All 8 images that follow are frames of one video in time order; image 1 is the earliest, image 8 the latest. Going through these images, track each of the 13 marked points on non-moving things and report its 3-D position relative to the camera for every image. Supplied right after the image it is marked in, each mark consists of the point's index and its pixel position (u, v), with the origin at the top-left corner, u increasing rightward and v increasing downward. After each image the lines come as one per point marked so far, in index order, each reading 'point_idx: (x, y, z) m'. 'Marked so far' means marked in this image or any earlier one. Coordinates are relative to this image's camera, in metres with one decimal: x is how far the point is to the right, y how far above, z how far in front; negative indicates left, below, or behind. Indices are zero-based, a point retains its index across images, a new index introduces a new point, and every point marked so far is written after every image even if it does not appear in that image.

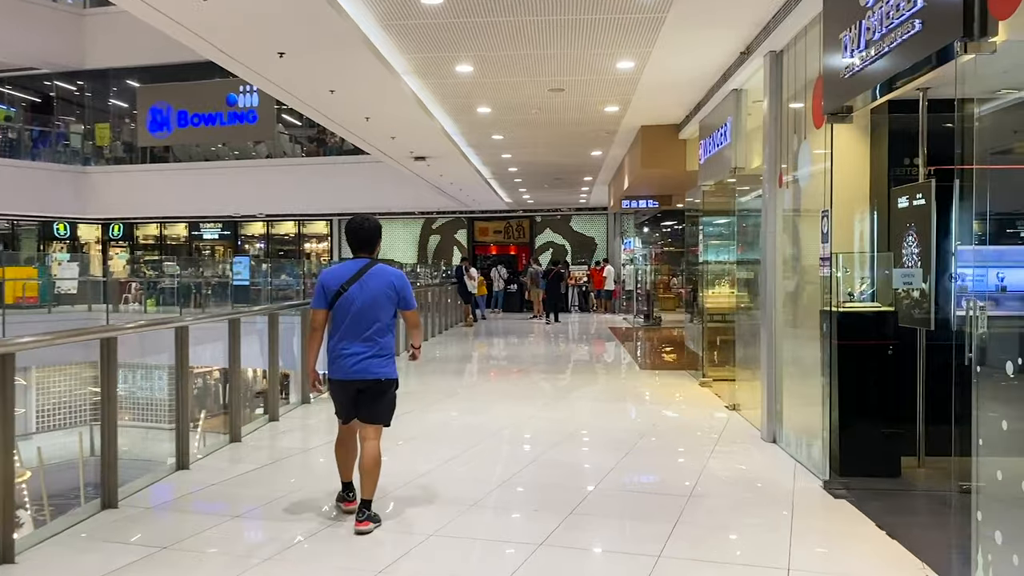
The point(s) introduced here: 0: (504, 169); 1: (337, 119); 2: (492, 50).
0: (-0.1, +1.7, +12.2) m
1: (-1.6, +1.6, +8.1) m
2: (-0.1, +1.6, +5.8) m
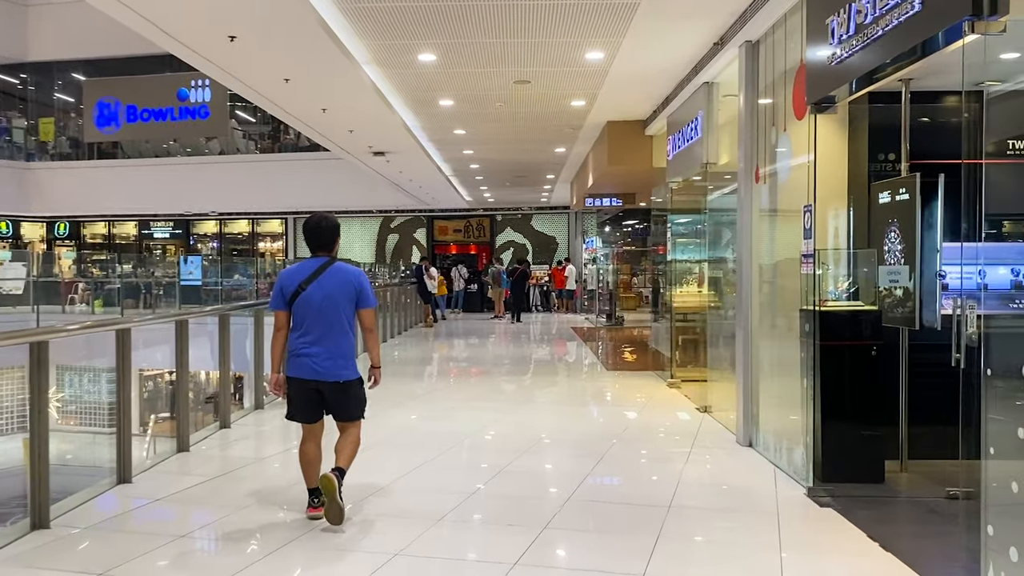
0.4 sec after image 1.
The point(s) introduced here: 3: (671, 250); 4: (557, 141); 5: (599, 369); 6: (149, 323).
0: (-0.6, +1.7, +11.9) m
1: (-2.0, +1.6, +7.8) m
2: (-0.3, +1.6, +5.5) m
3: (+1.5, +0.3, +7.9) m
4: (+0.5, +1.6, +9.6) m
5: (+1.1, -1.0, +11.1) m
6: (-1.9, -0.2, +4.5) m
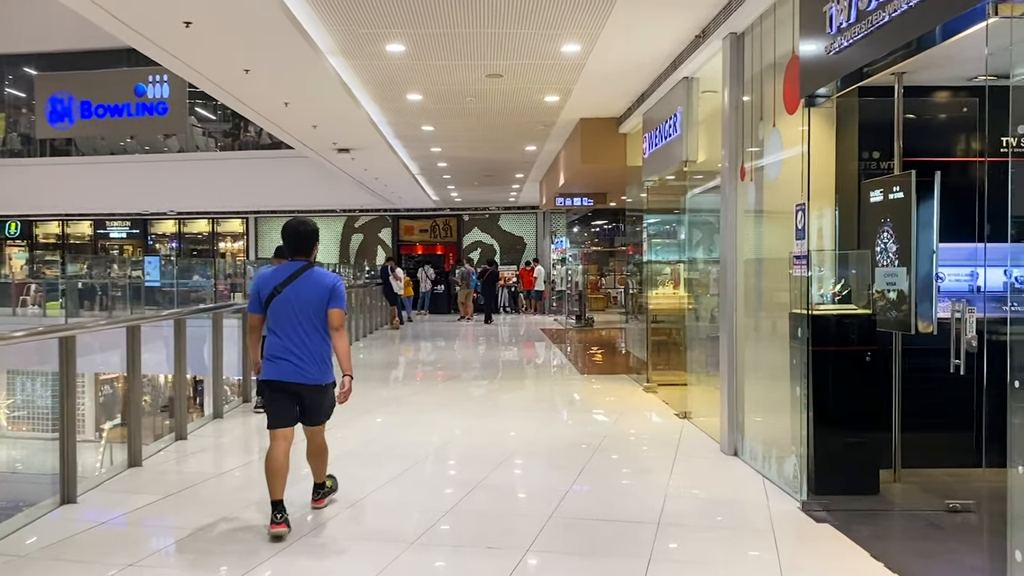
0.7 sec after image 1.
0: (-1.1, +1.7, +11.6) m
1: (-2.2, +1.6, +7.5) m
2: (-0.5, +1.6, +5.3) m
3: (+1.2, +0.3, +7.7) m
4: (+0.2, +1.6, +9.3) m
5: (+0.7, -1.1, +10.9) m
6: (-2.0, -0.2, +4.2) m
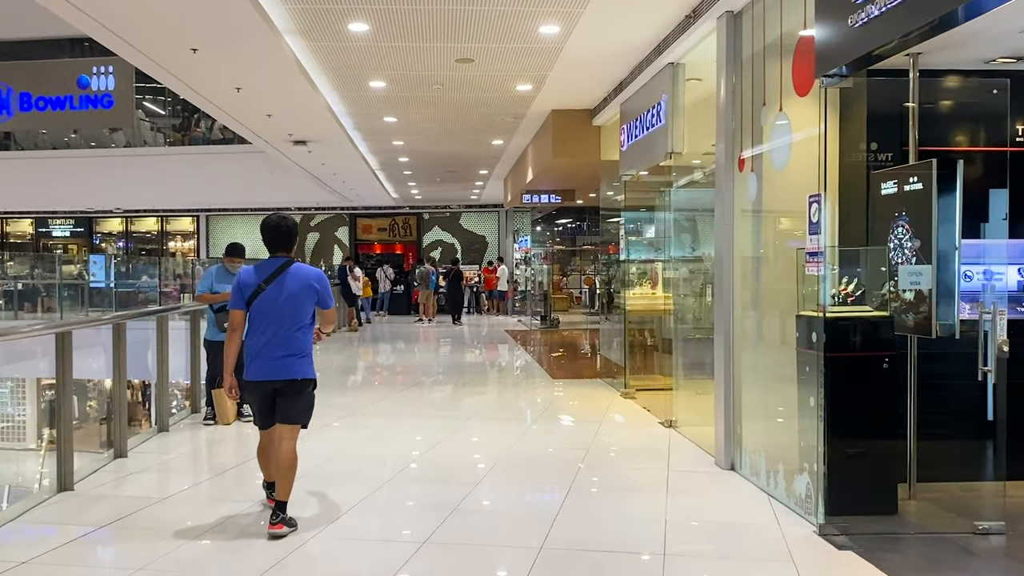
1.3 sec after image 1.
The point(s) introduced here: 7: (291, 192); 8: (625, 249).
0: (-1.5, +1.6, +11.1) m
1: (-2.5, +1.6, +6.9) m
2: (-0.6, +1.6, +4.8) m
3: (+1.0, +0.3, +7.3) m
4: (-0.2, +1.6, +8.9) m
5: (+0.3, -1.1, +10.5) m
6: (-2.1, -0.2, +3.6) m
7: (-4.9, +2.1, +19.2) m
8: (+0.9, +0.3, +7.3) m
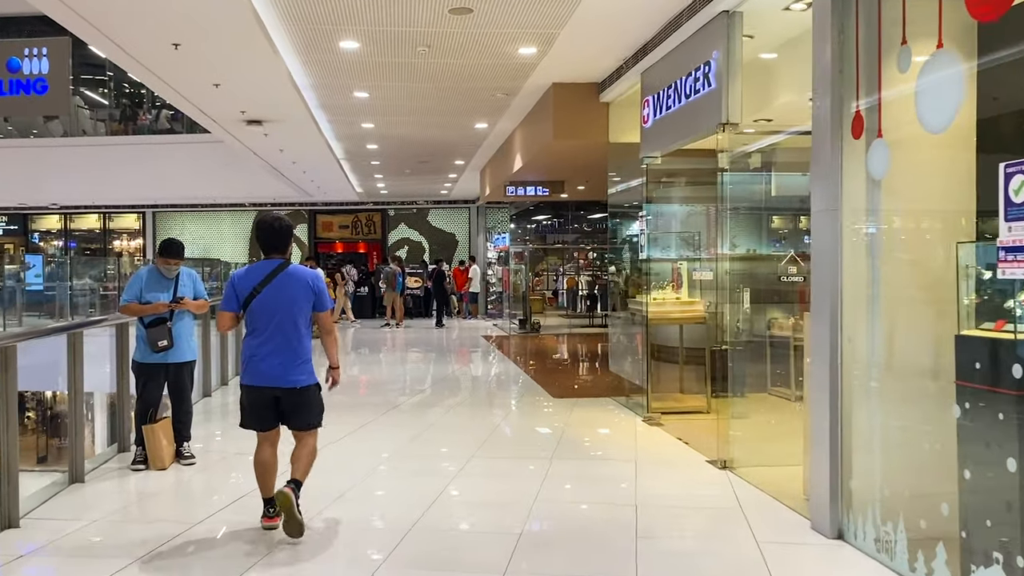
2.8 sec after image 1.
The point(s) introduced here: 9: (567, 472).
0: (-1.7, +1.6, +9.9) m
1: (-2.5, +1.5, +5.7) m
2: (-0.6, +1.5, +3.7) m
3: (+0.9, +0.3, +6.2) m
4: (-0.3, +1.6, +7.8) m
5: (+0.2, -1.1, +9.4) m
6: (-1.9, -0.2, +2.4) m
7: (-5.5, +2.1, +17.8) m
8: (+0.9, +0.3, +6.2) m
9: (+0.3, -1.0, +4.3) m
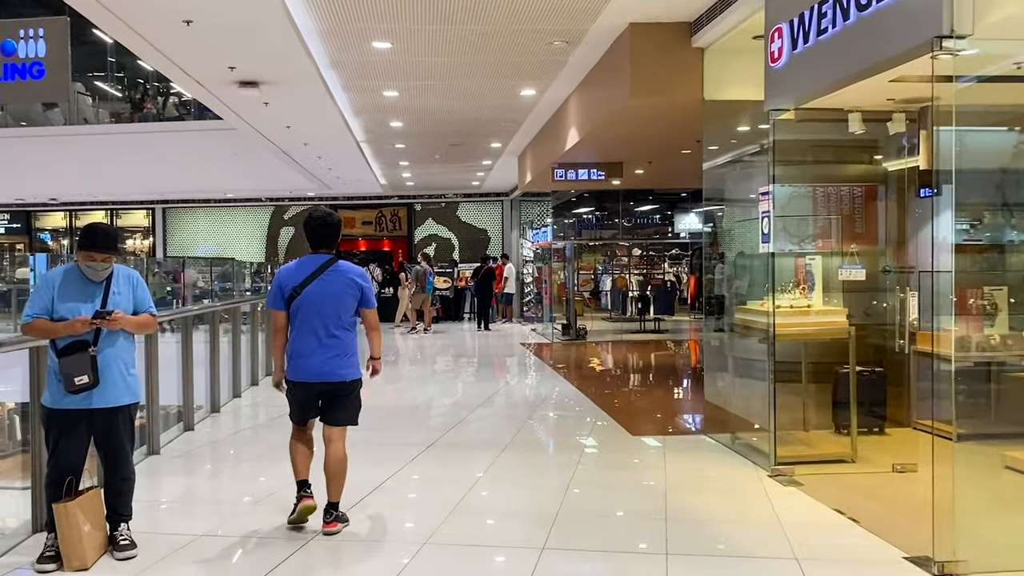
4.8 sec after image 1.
0: (-1.2, +1.6, +8.4) m
1: (-2.1, +1.5, +4.2) m
2: (-0.3, +1.5, +2.1) m
3: (+1.3, +0.3, +4.6) m
4: (+0.1, +1.6, +6.2) m
5: (+0.6, -1.1, +7.9) m
6: (-1.7, -0.3, +0.9) m
7: (-4.8, +2.1, +16.5) m
8: (+1.3, +0.3, +4.7) m
9: (+0.6, -1.0, +2.8) m
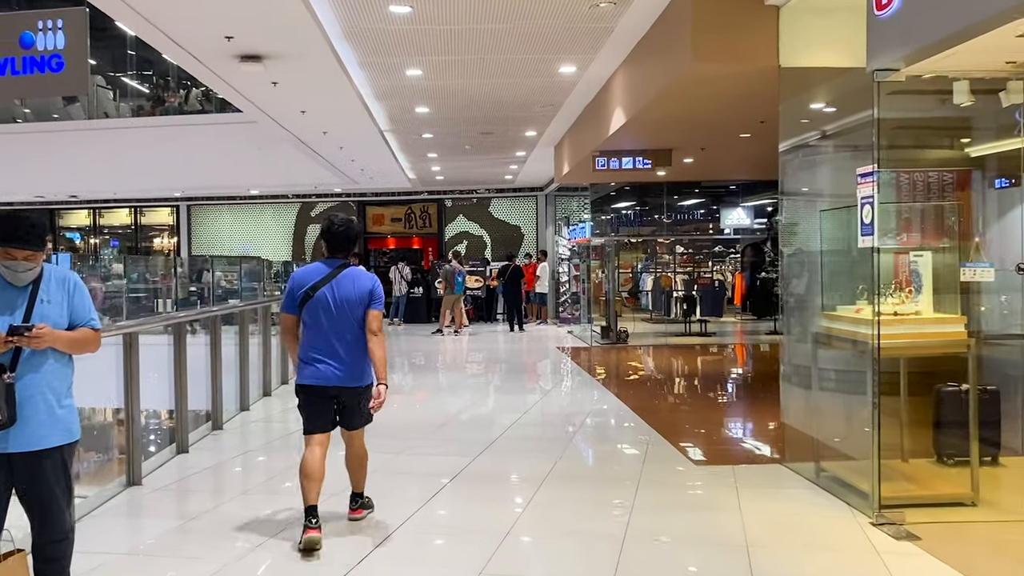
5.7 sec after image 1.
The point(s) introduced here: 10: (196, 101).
0: (-0.9, +1.6, +7.7) m
1: (-2.0, +1.5, +3.5) m
2: (-0.2, +1.5, +1.4) m
3: (+1.5, +0.3, +3.8) m
4: (+0.4, +1.5, +5.5) m
5: (+0.9, -1.1, +7.1) m
6: (-1.6, -0.3, +0.2) m
7: (-4.1, +2.1, +15.9) m
8: (+1.5, +0.3, +3.9) m
9: (+0.7, -1.0, +2.0) m
10: (-4.9, +2.9, +13.6) m
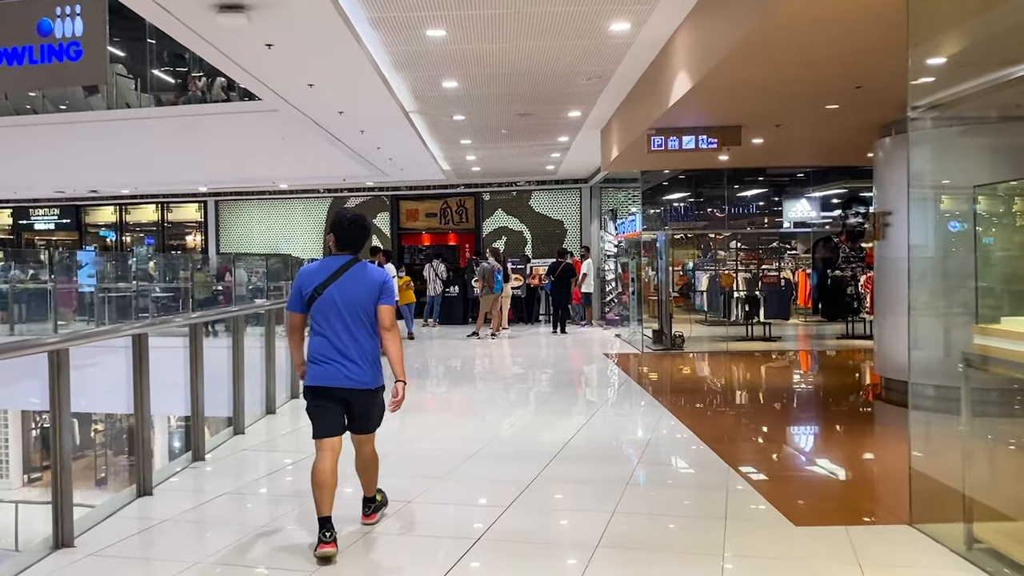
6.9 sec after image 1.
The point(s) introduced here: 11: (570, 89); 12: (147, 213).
0: (-0.6, +1.6, +6.7) m
1: (-1.8, +1.5, +2.6) m
2: (-0.2, +1.5, +0.4) m
3: (+1.6, +0.3, +2.7) m
4: (+0.6, +1.5, +4.4) m
5: (+1.2, -1.1, +6.0) m
6: (-1.7, -0.3, -0.7) m
7: (-3.4, +2.1, +15.0) m
8: (+1.6, +0.2, +2.8) m
9: (+0.8, -1.1, +1.0) m
10: (-4.3, +2.9, +12.8) m
11: (+0.5, +1.6, +7.0) m
12: (-7.7, +1.6, +18.4) m
